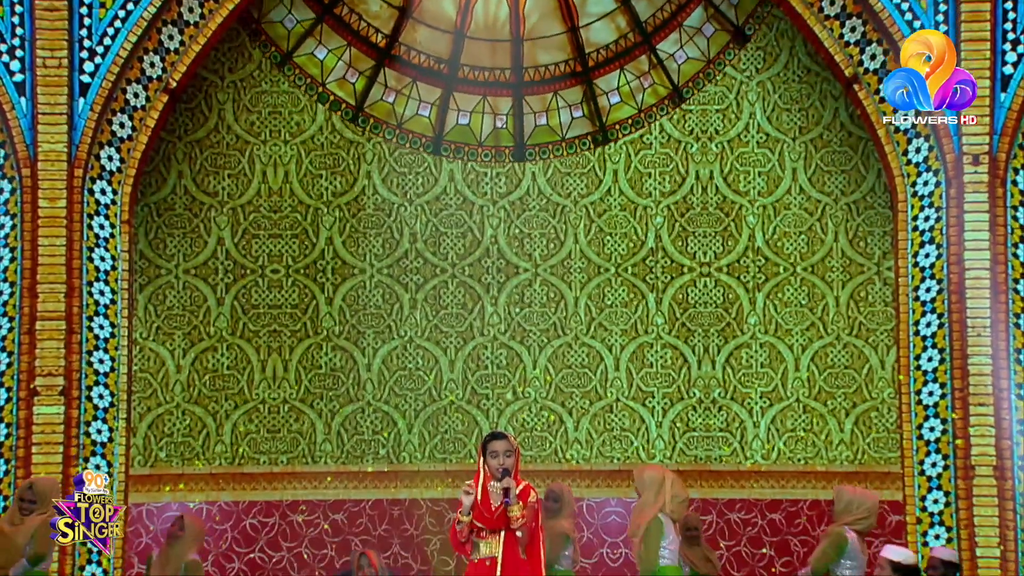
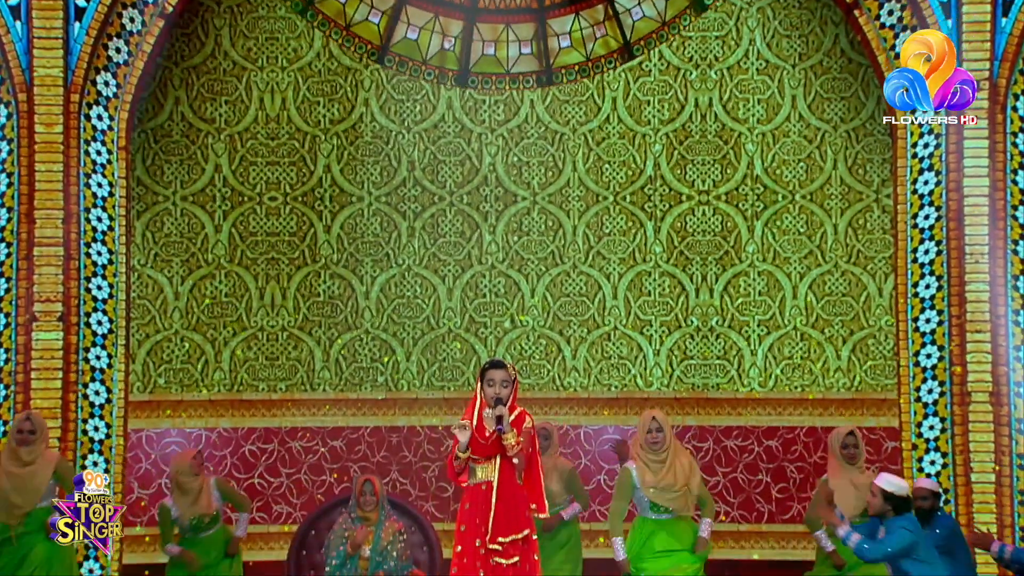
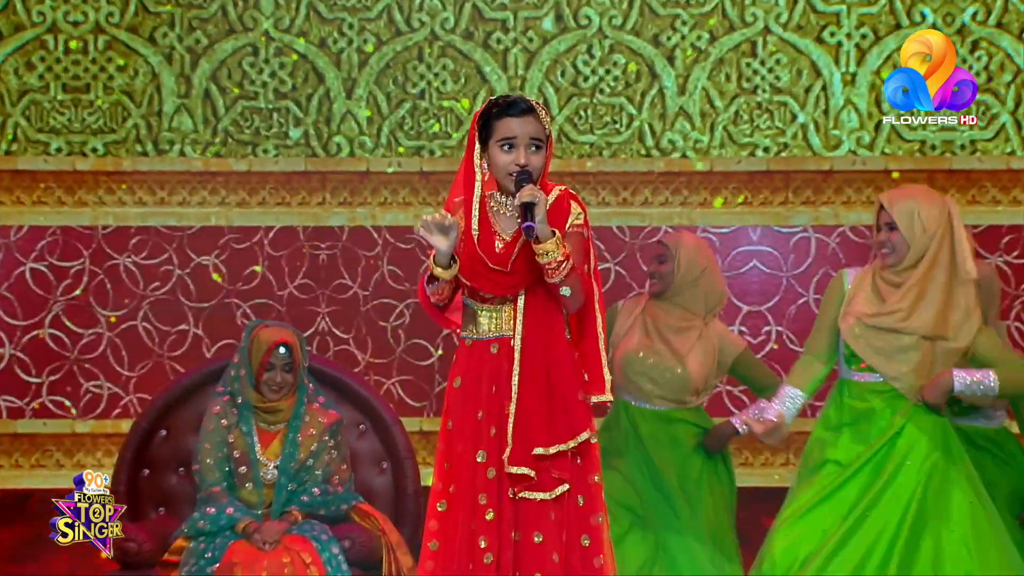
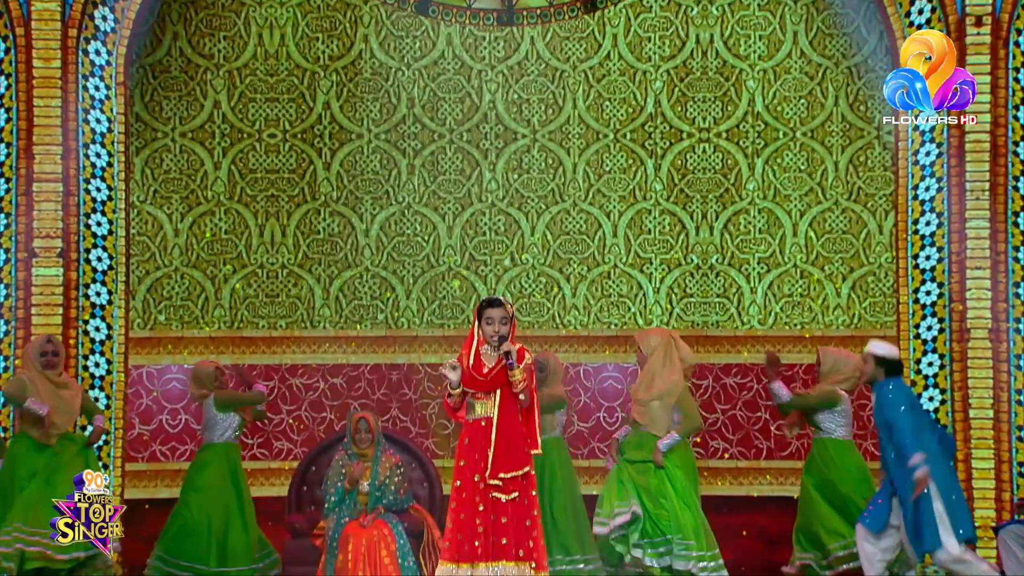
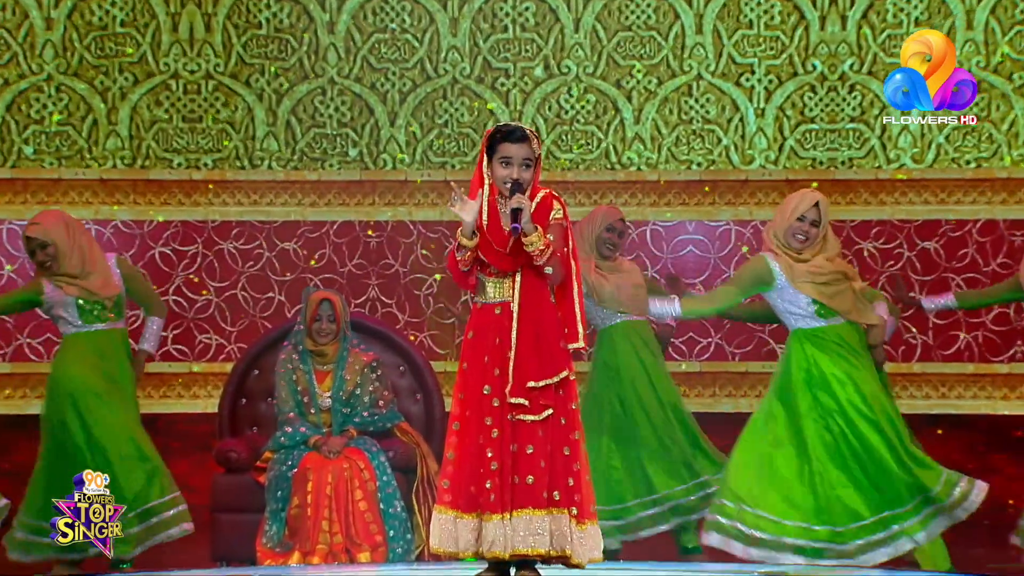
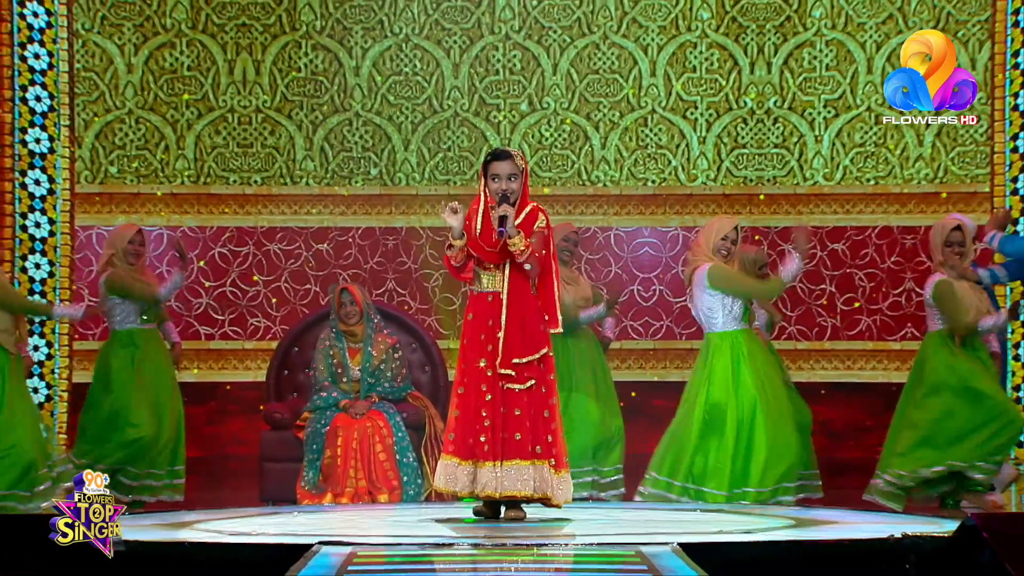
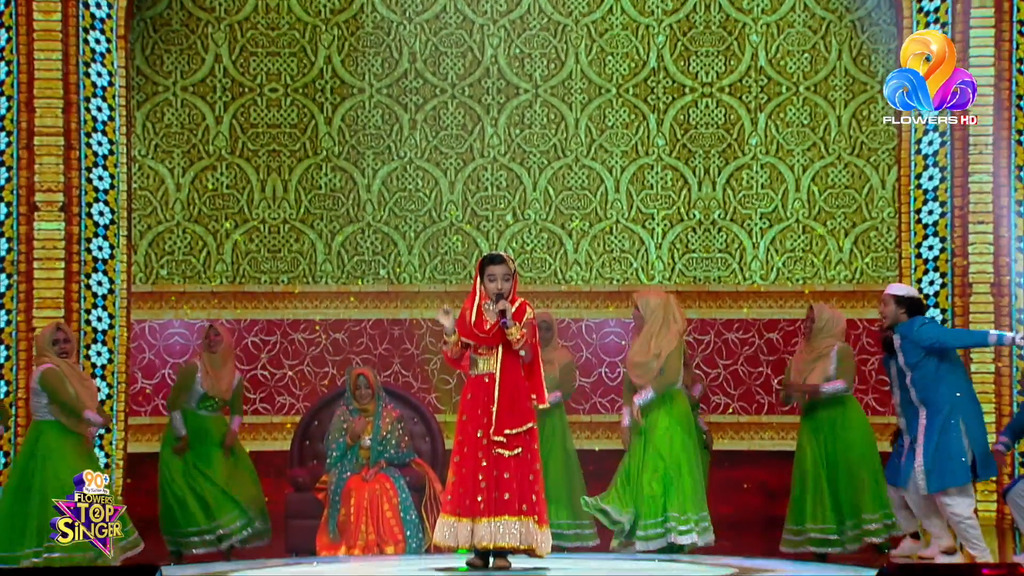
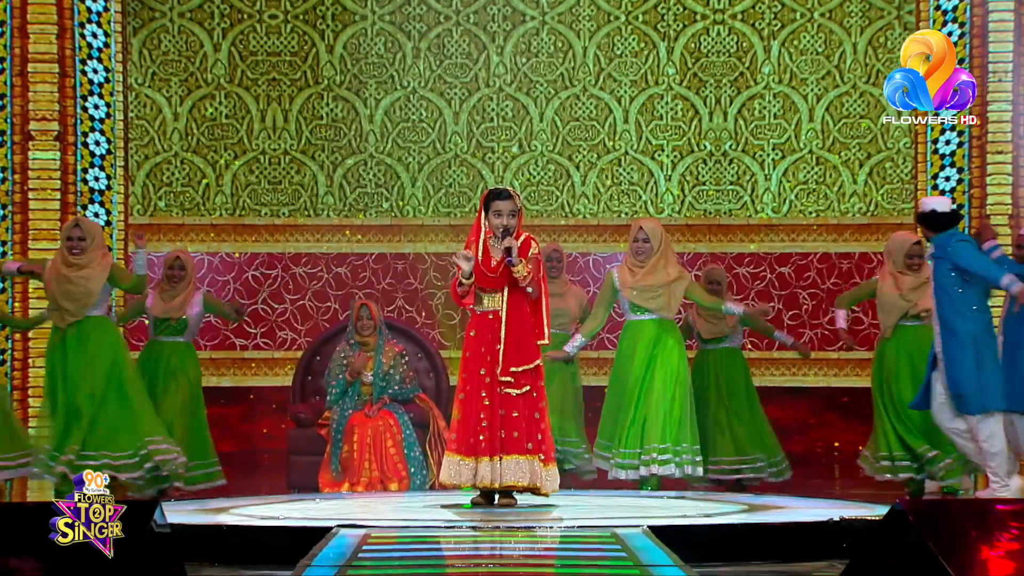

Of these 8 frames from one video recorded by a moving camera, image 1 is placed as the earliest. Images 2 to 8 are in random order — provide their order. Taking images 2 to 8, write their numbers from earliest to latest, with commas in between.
2, 4, 7, 8, 6, 5, 3
